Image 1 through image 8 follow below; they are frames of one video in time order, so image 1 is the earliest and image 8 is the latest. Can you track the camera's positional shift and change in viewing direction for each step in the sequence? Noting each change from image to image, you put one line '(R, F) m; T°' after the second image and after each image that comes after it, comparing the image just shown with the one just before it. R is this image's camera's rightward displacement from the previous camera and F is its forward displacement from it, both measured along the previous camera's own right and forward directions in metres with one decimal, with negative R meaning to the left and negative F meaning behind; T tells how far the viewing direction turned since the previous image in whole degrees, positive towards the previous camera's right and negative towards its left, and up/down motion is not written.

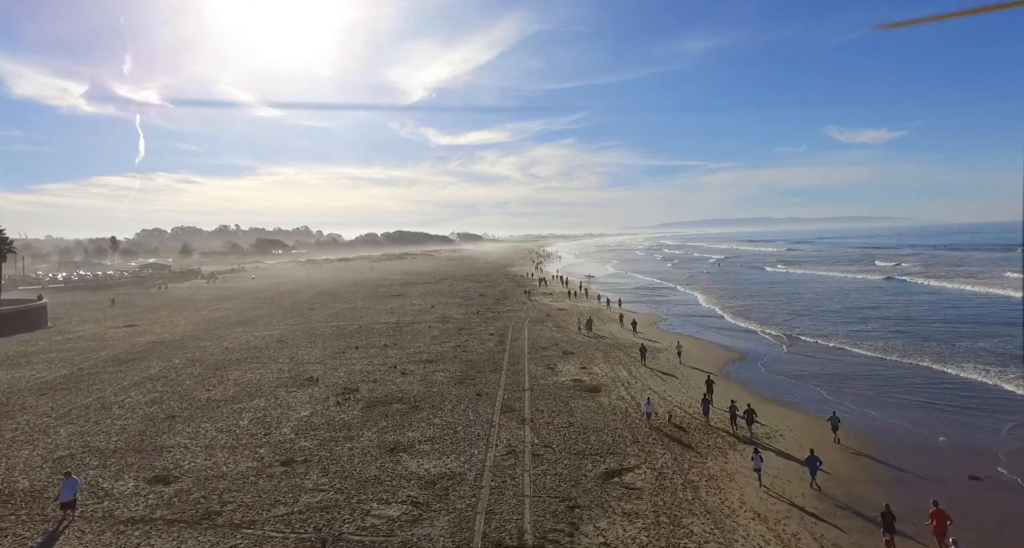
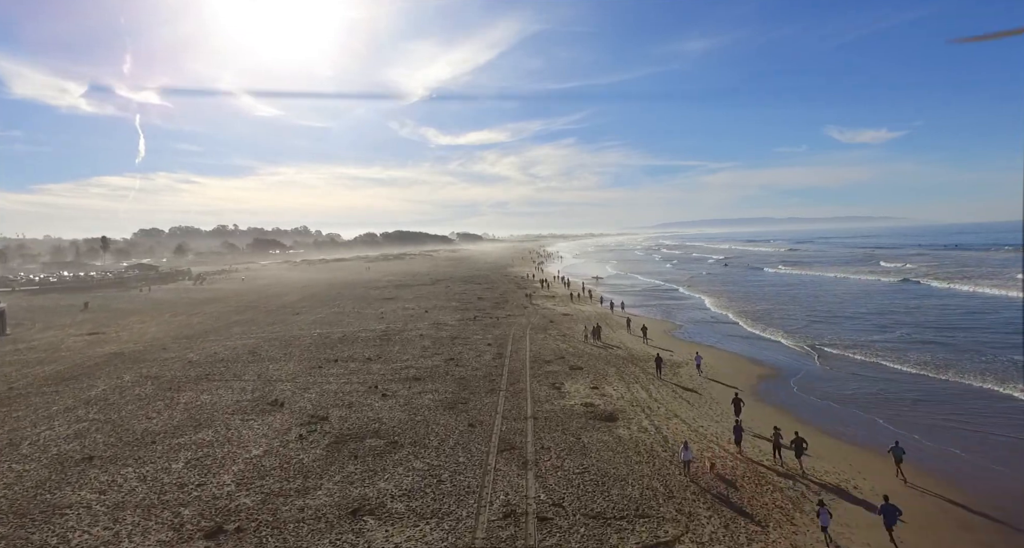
(0.0, +3.4) m; 0°
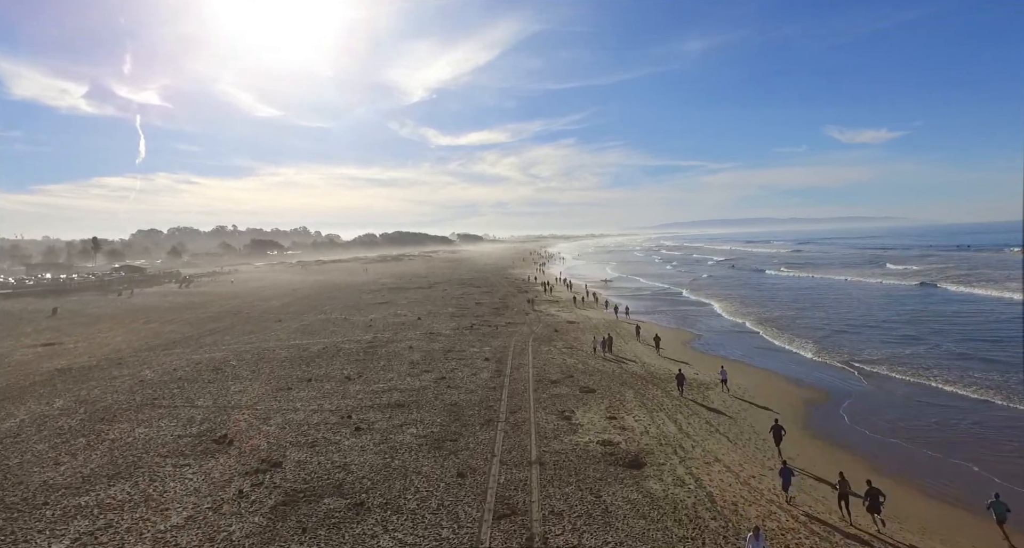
(0.0, +3.6) m; 0°
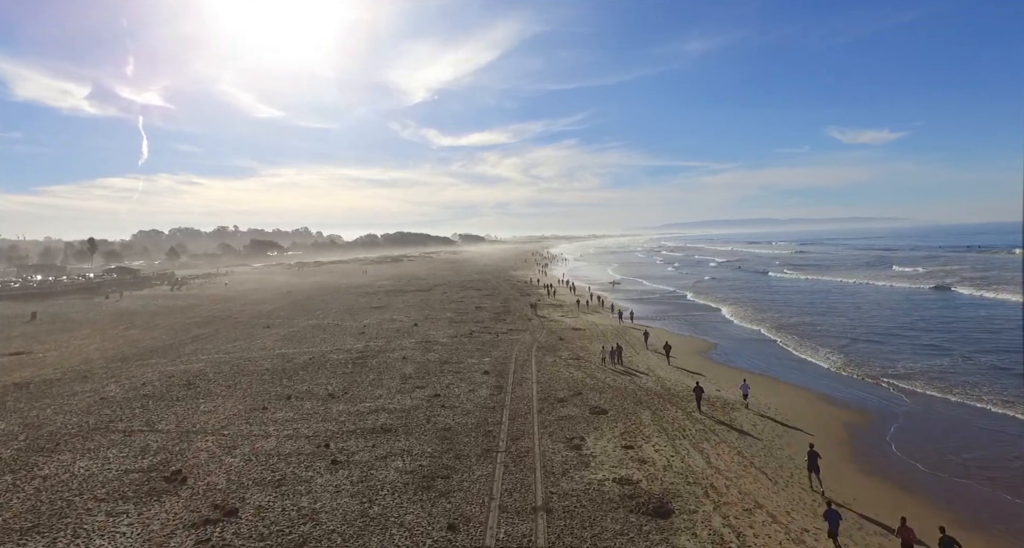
(0.0, +2.4) m; 0°
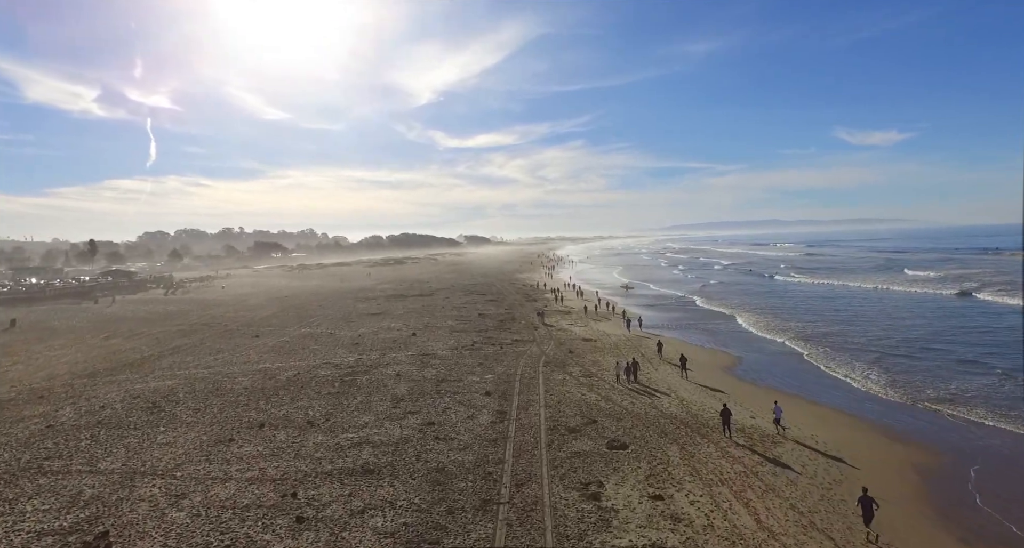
(0.0, +2.7) m; -1°
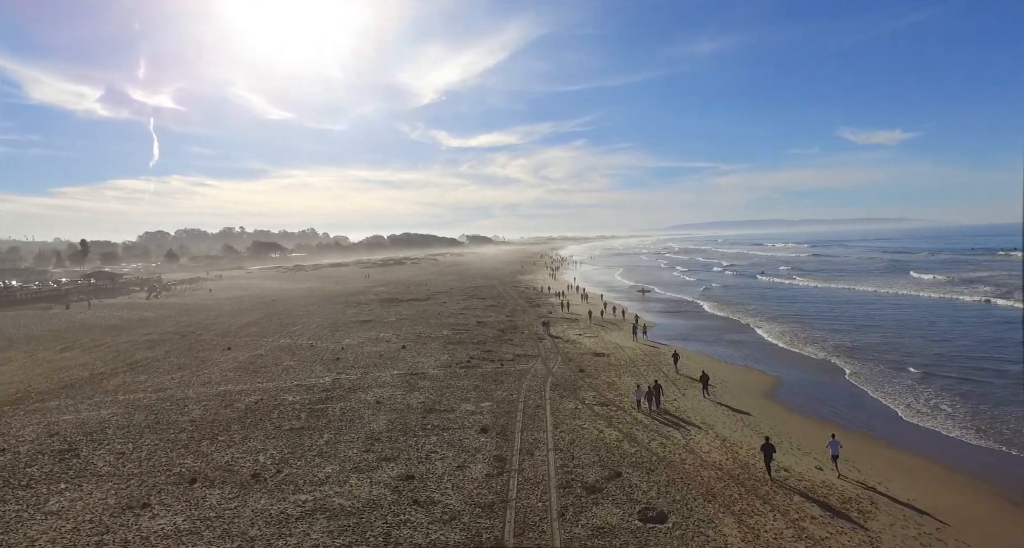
(0.0, +4.1) m; 0°
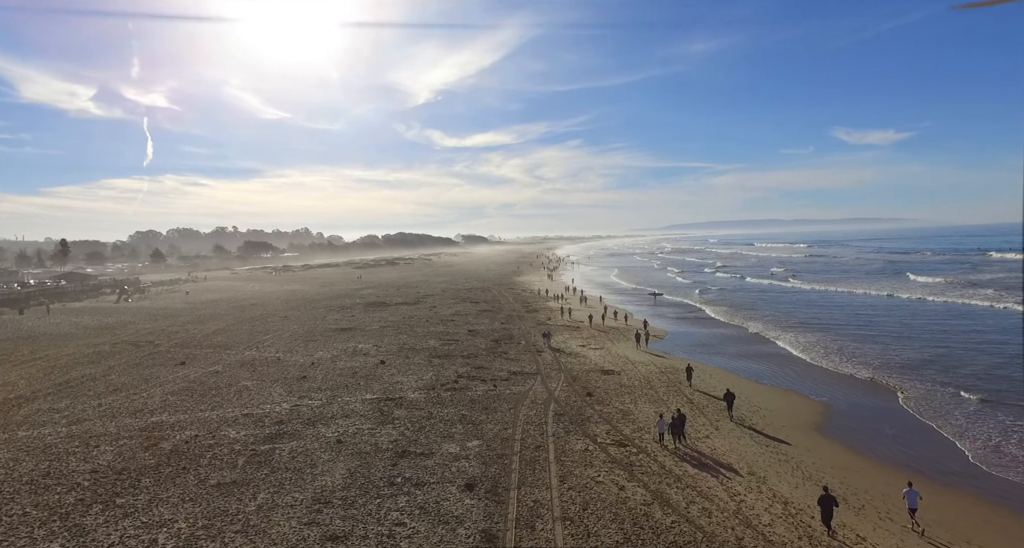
(+0.1, +4.3) m; 0°
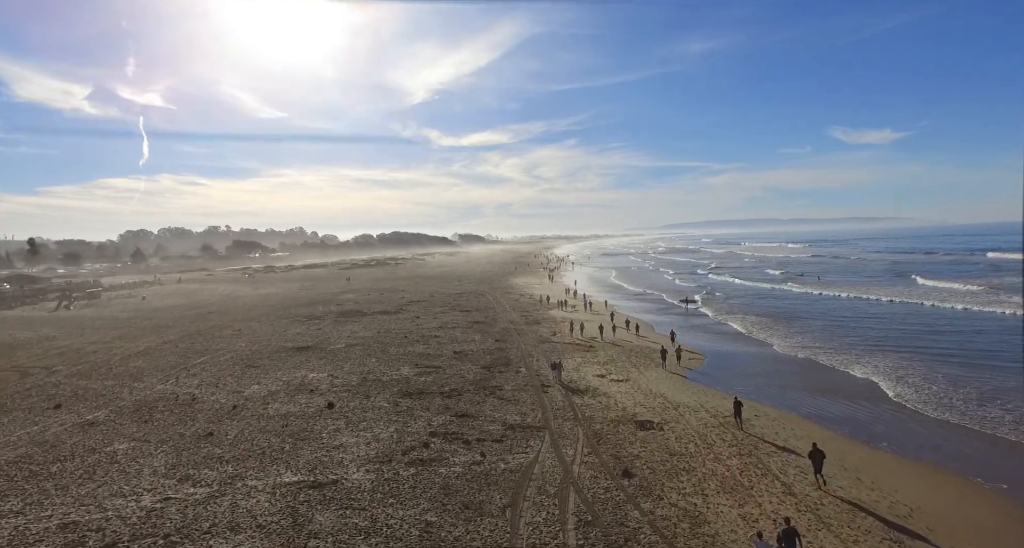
(0.0, +8.0) m; 0°
